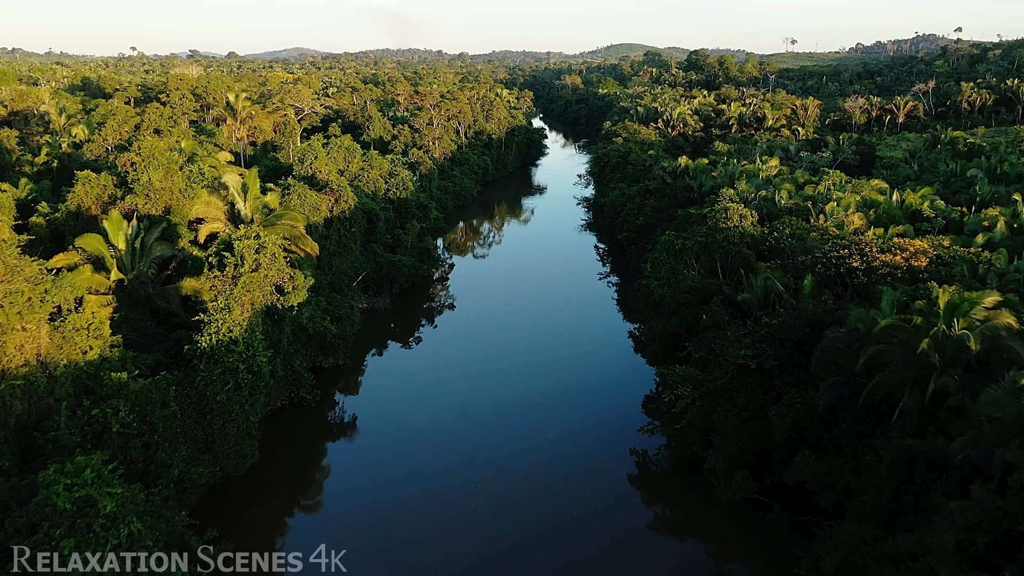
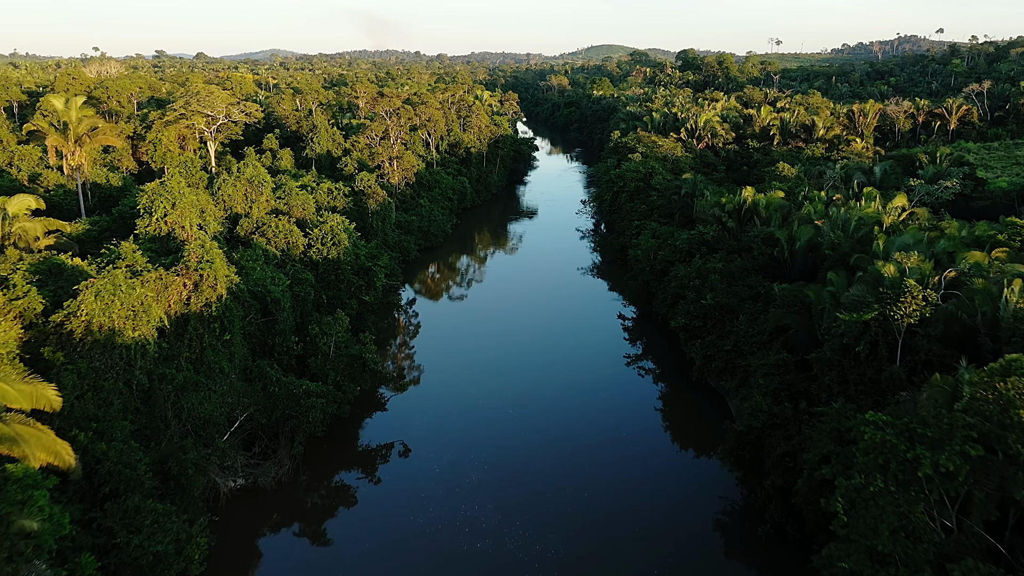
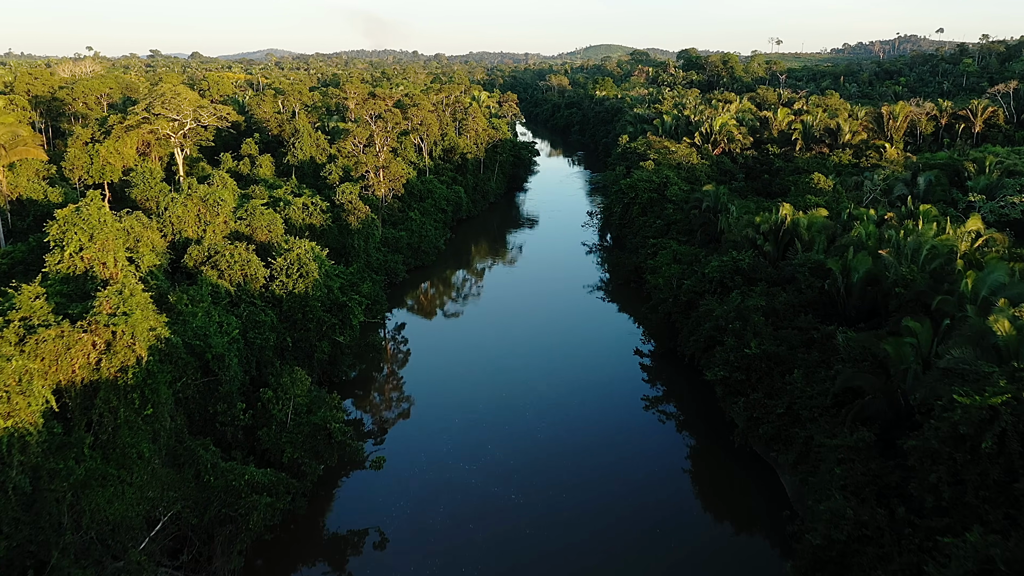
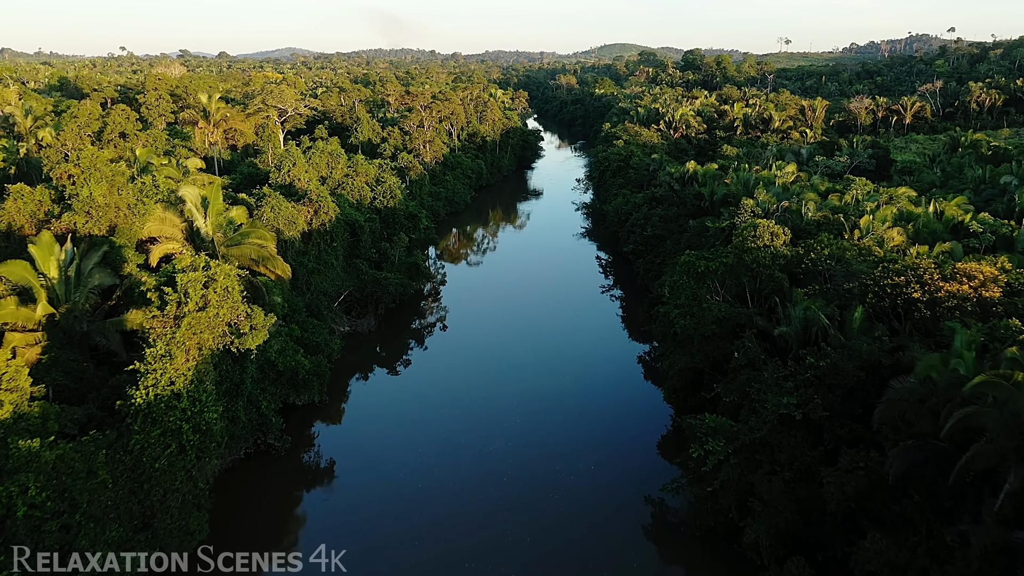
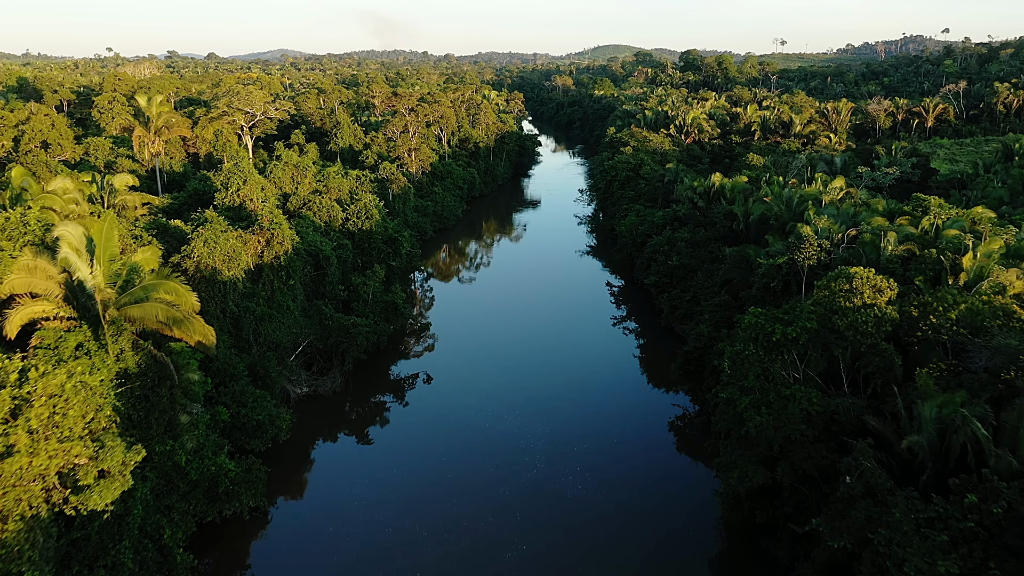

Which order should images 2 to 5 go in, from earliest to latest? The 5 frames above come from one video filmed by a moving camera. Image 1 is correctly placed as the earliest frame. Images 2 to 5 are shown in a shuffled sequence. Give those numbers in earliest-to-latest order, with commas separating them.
4, 5, 2, 3
